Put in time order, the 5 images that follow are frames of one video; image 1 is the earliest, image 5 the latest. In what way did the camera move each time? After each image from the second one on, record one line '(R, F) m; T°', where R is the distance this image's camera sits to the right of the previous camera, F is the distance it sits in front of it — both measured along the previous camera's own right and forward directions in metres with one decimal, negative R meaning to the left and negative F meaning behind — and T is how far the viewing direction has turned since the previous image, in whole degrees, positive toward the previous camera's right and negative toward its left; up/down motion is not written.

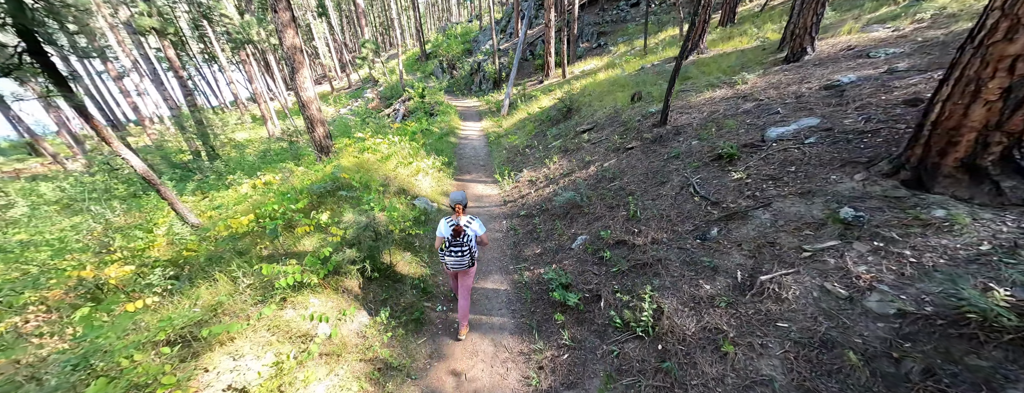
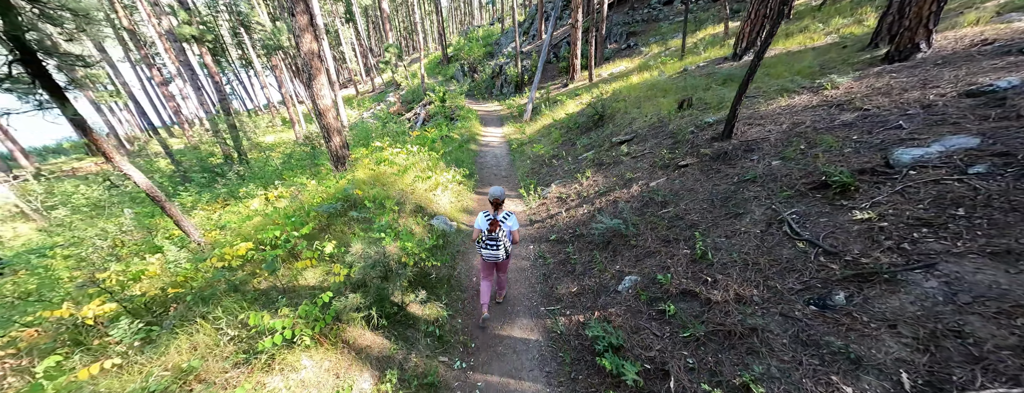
(-0.2, +0.9) m; -4°
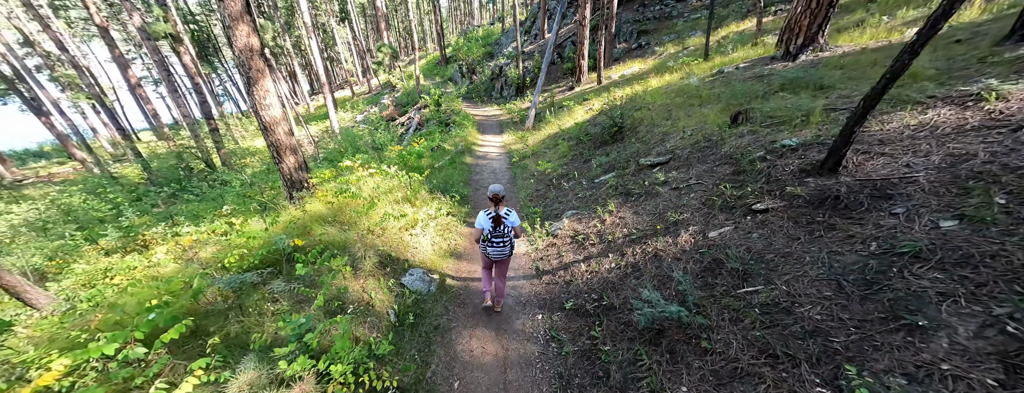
(0.0, +1.8) m; 0°
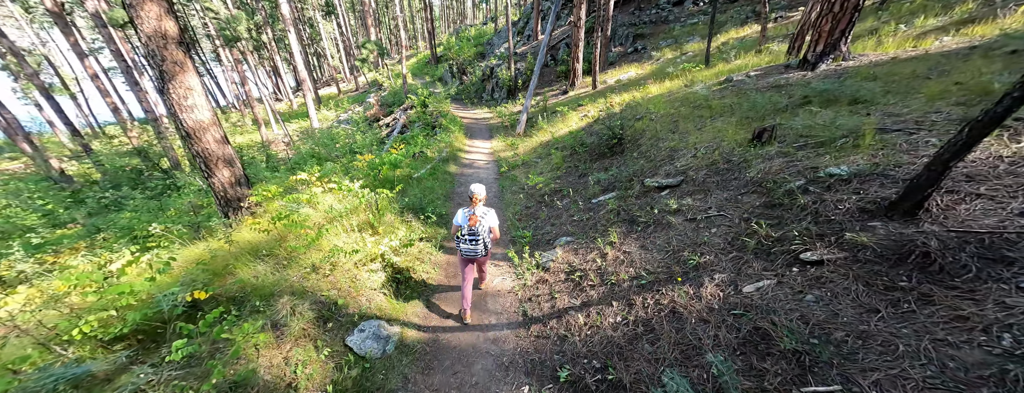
(+0.1, +1.0) m; +2°
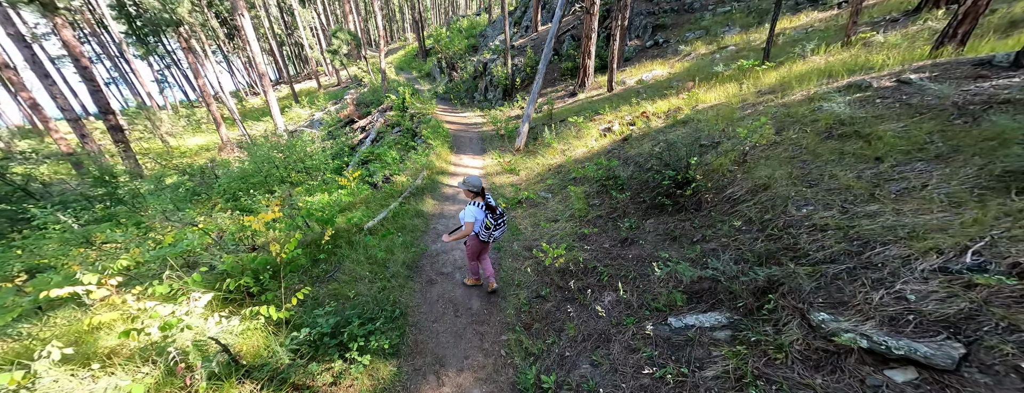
(-0.1, +3.3) m; +1°
